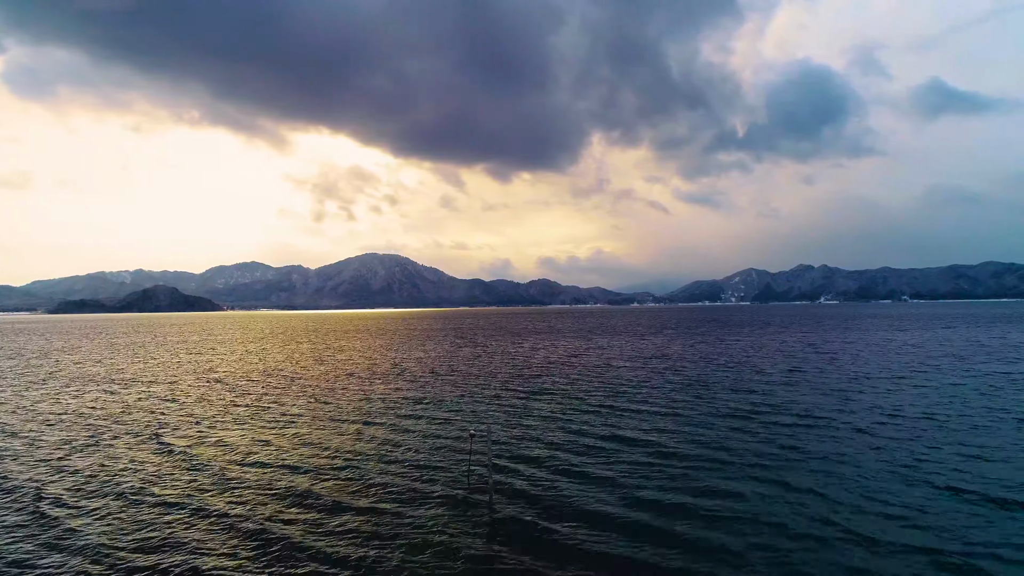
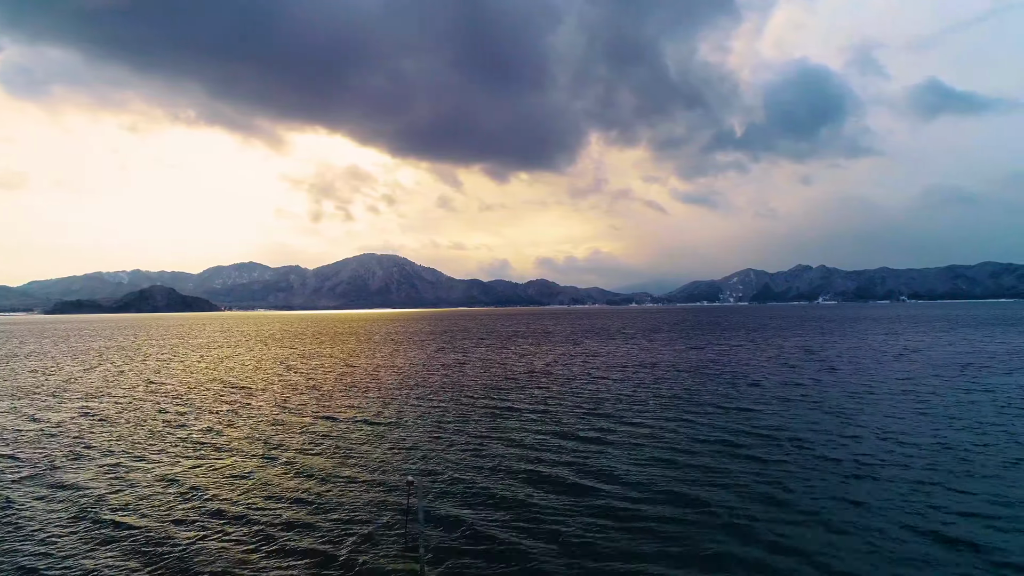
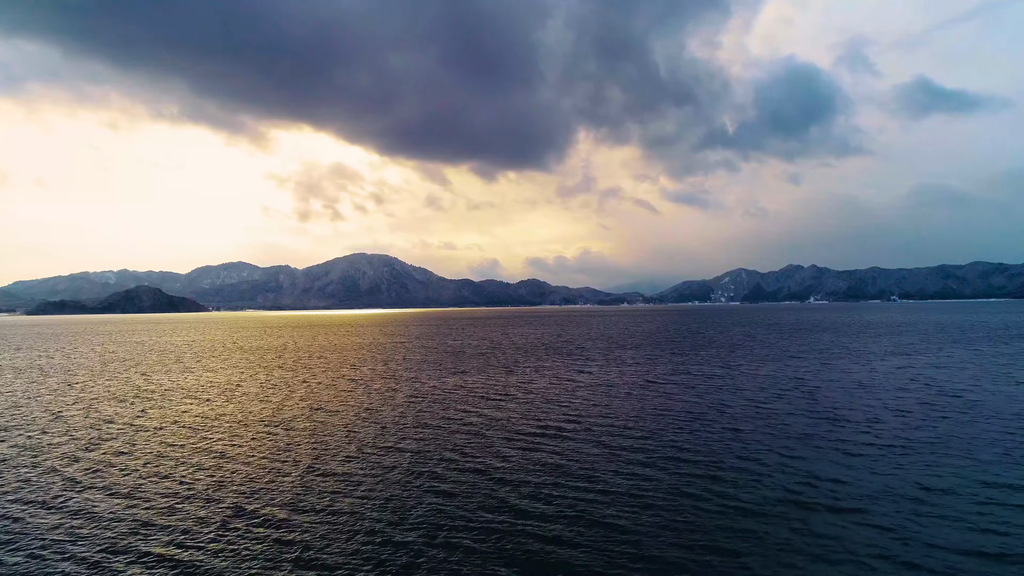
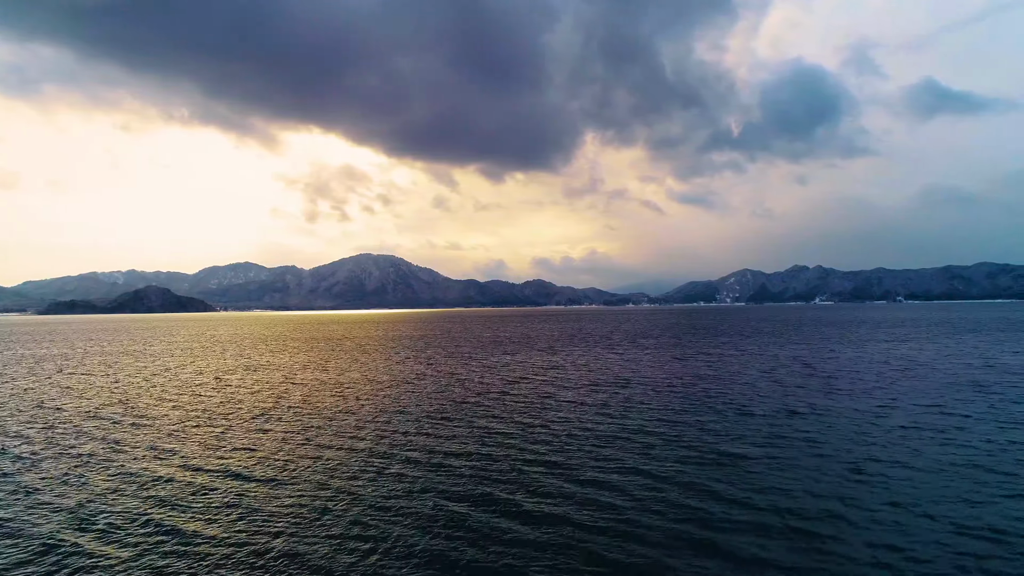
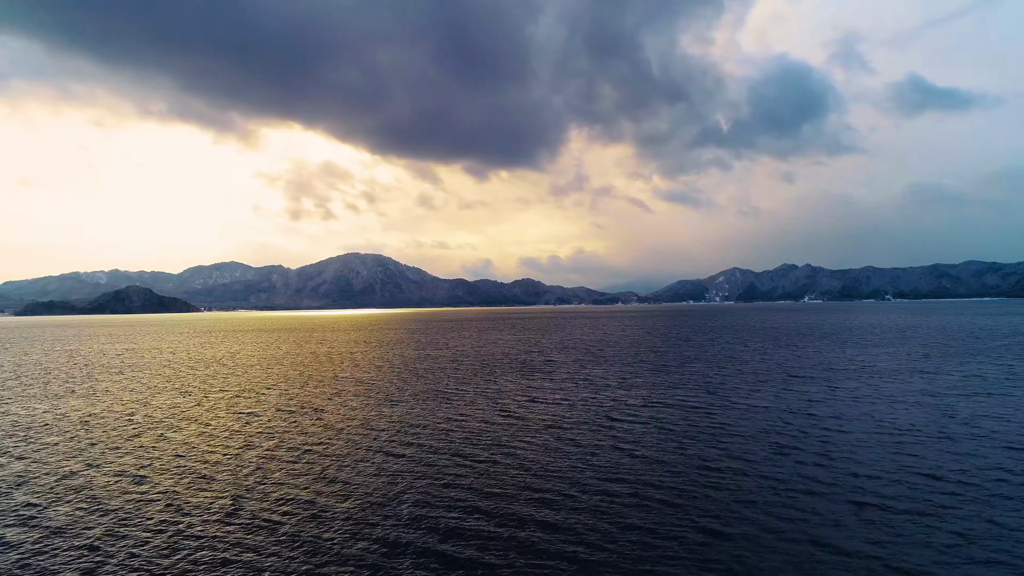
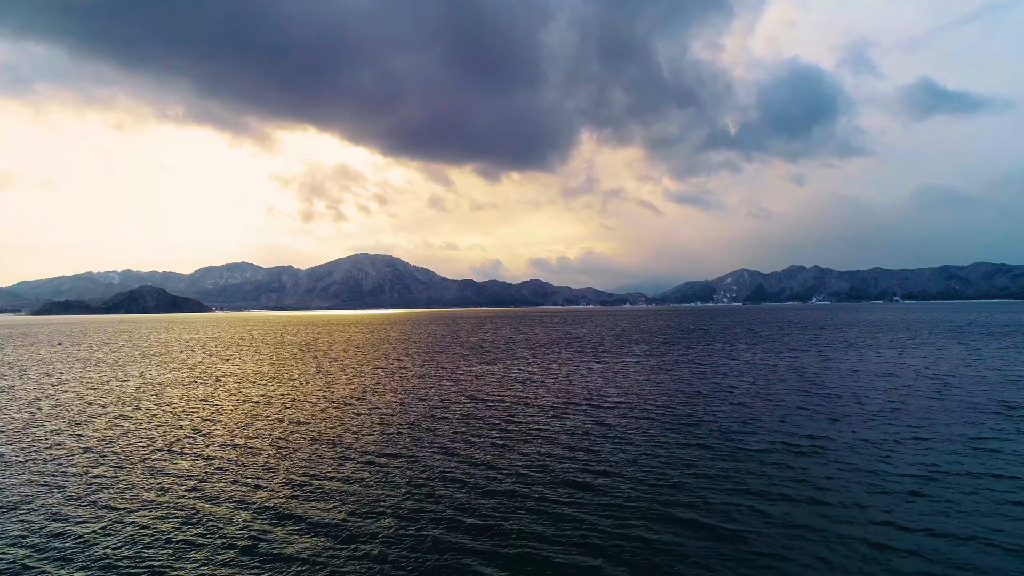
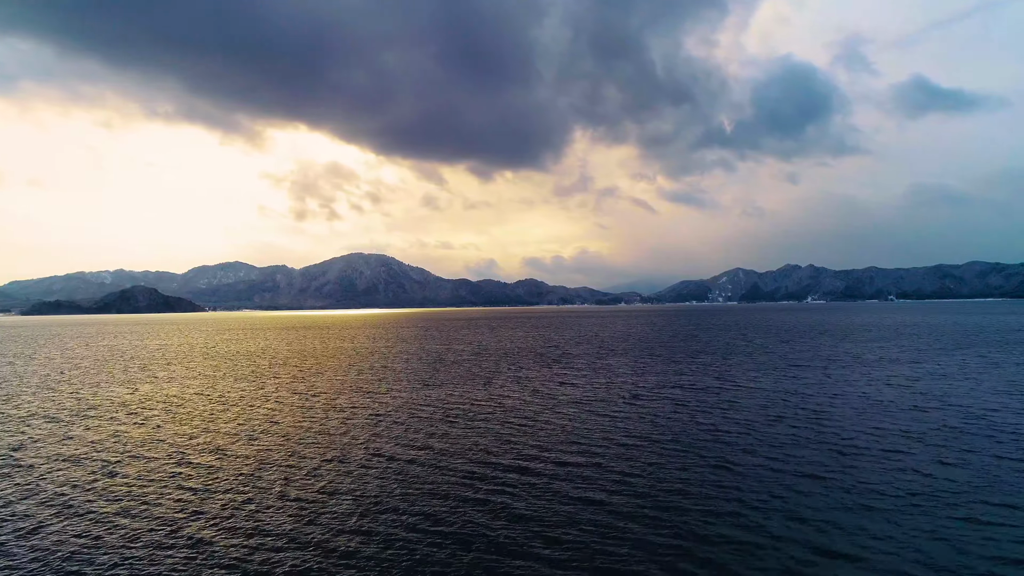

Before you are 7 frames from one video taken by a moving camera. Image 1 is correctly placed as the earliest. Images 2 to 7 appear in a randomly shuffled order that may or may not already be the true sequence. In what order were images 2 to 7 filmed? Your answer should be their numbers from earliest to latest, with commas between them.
2, 4, 6, 3, 7, 5
